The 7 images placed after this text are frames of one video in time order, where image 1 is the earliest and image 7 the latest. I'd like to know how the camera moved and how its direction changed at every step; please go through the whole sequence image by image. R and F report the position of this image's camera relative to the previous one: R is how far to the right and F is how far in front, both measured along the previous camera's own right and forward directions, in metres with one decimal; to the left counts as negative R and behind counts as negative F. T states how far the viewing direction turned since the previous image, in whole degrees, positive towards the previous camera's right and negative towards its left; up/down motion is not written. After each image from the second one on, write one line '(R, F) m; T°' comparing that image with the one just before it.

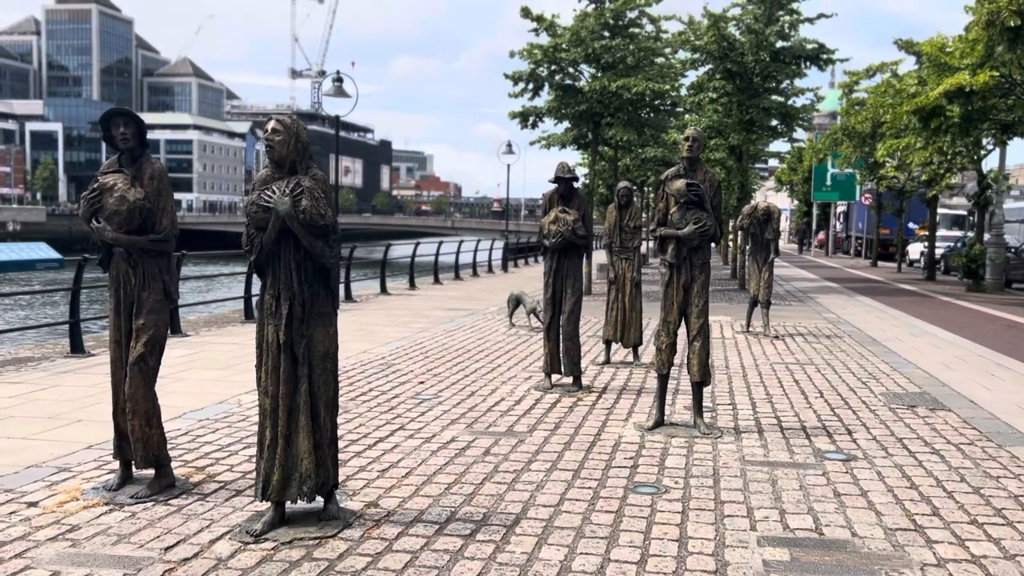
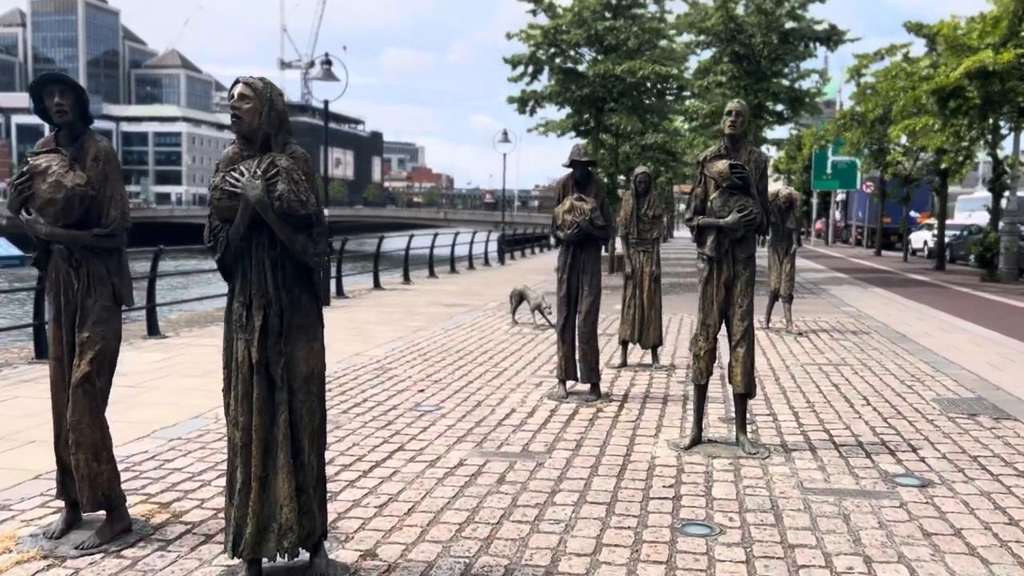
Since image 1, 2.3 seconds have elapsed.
(-0.2, +1.0) m; +1°
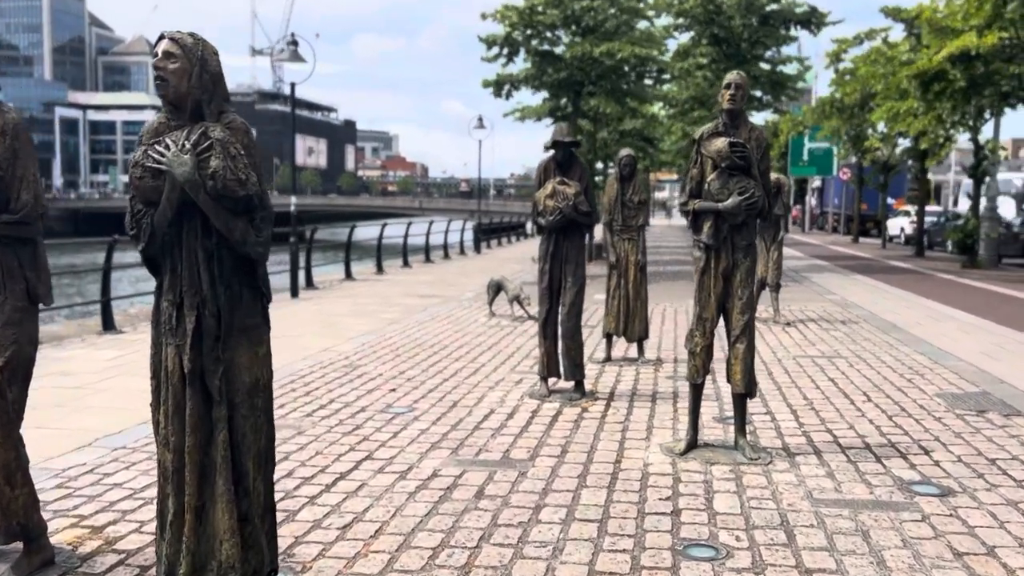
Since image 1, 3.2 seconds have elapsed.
(0.0, +0.6) m; +2°
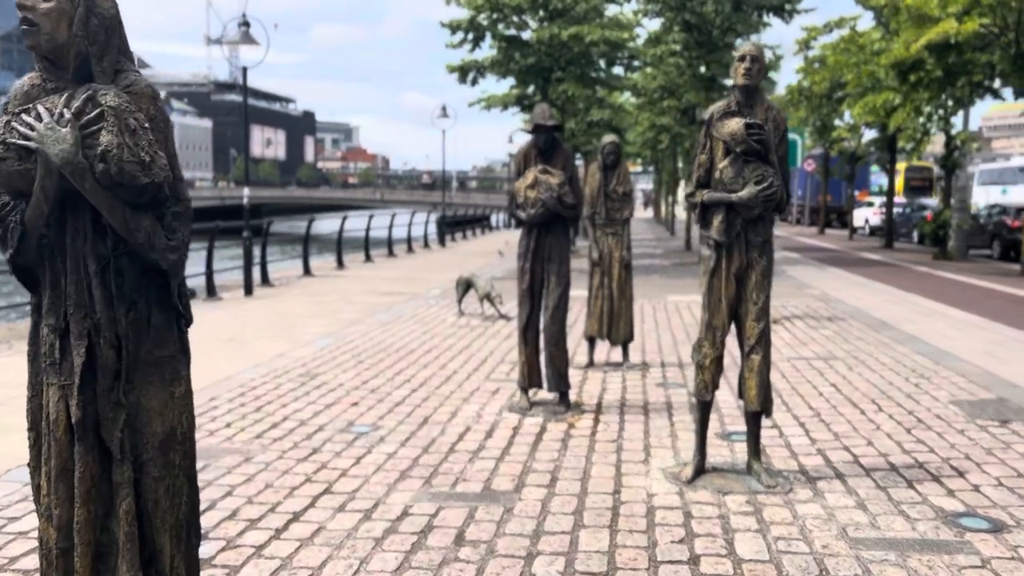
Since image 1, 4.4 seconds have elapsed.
(-0.1, +0.9) m; +3°
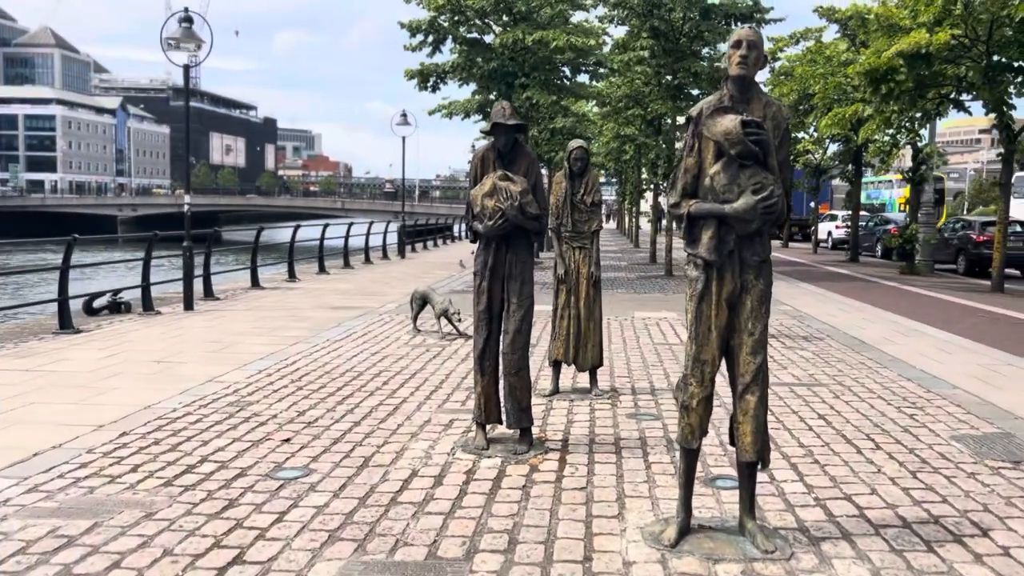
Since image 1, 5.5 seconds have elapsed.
(+0.1, +0.9) m; +2°
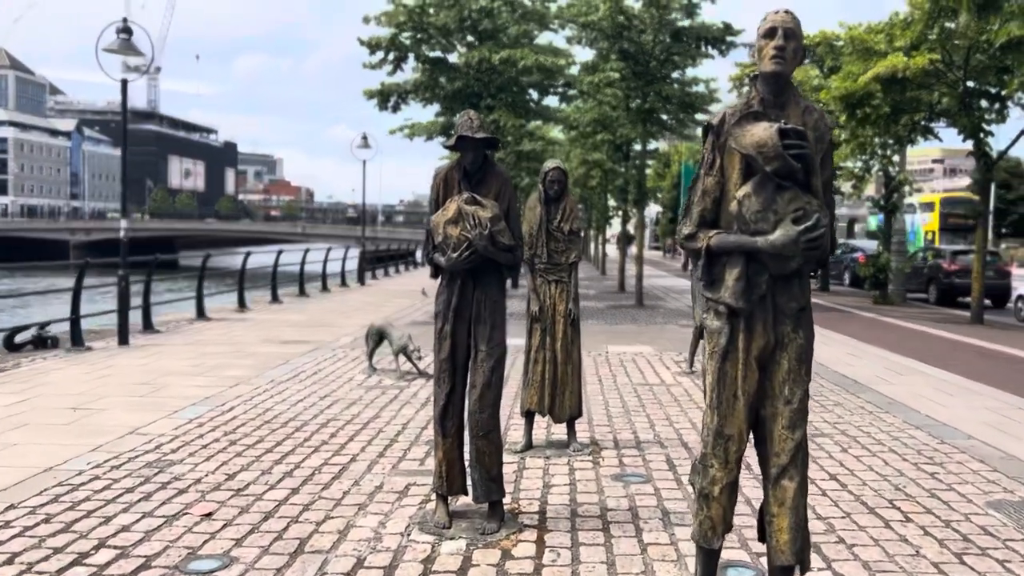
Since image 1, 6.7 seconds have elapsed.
(0.0, +1.0) m; +2°
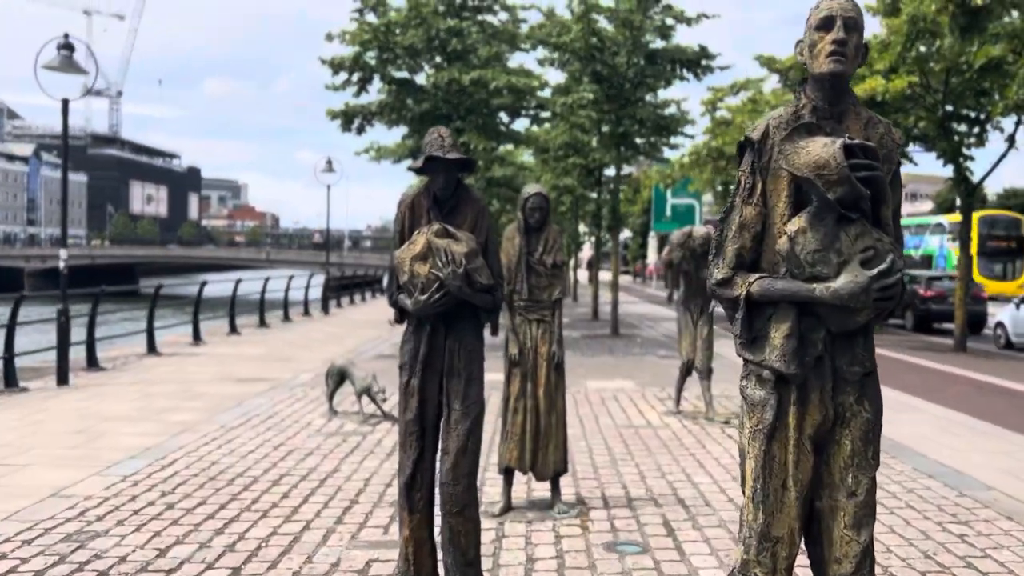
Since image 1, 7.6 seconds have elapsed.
(-0.1, +0.8) m; +2°
